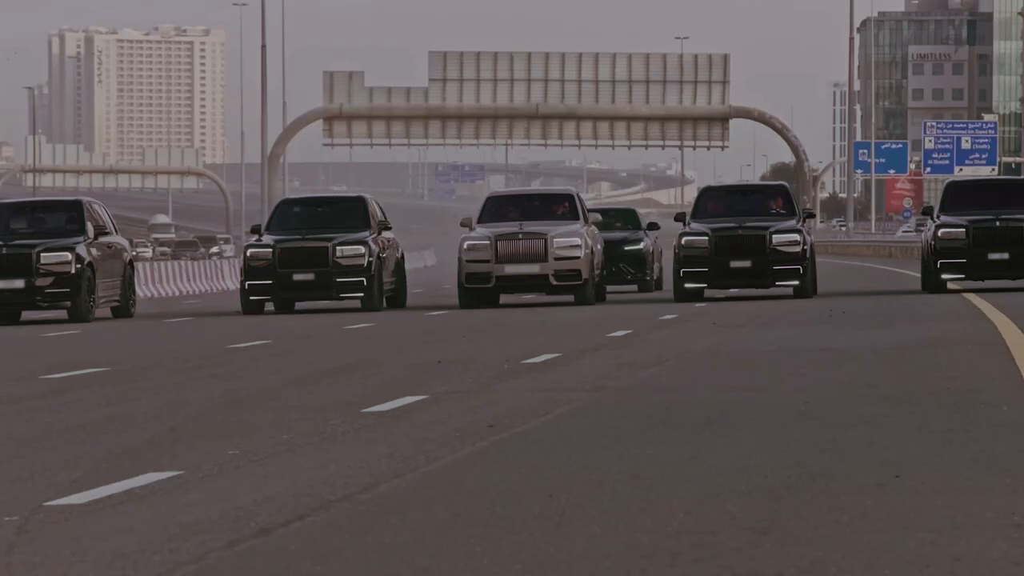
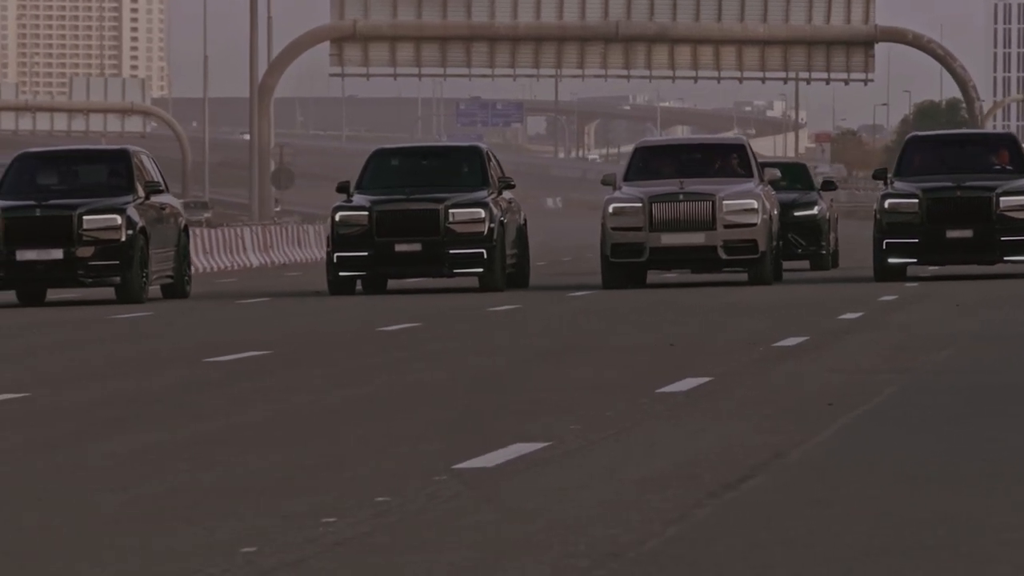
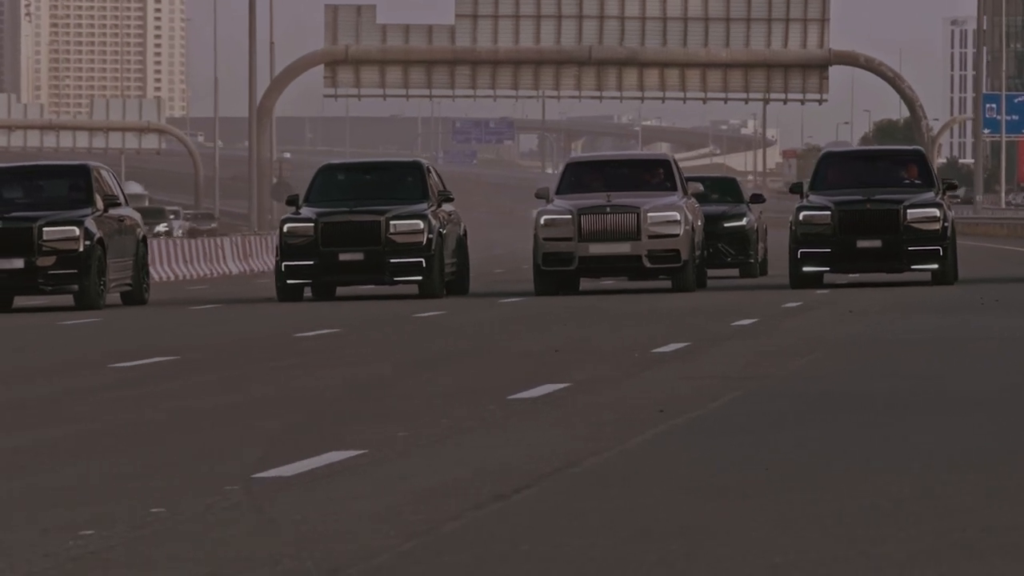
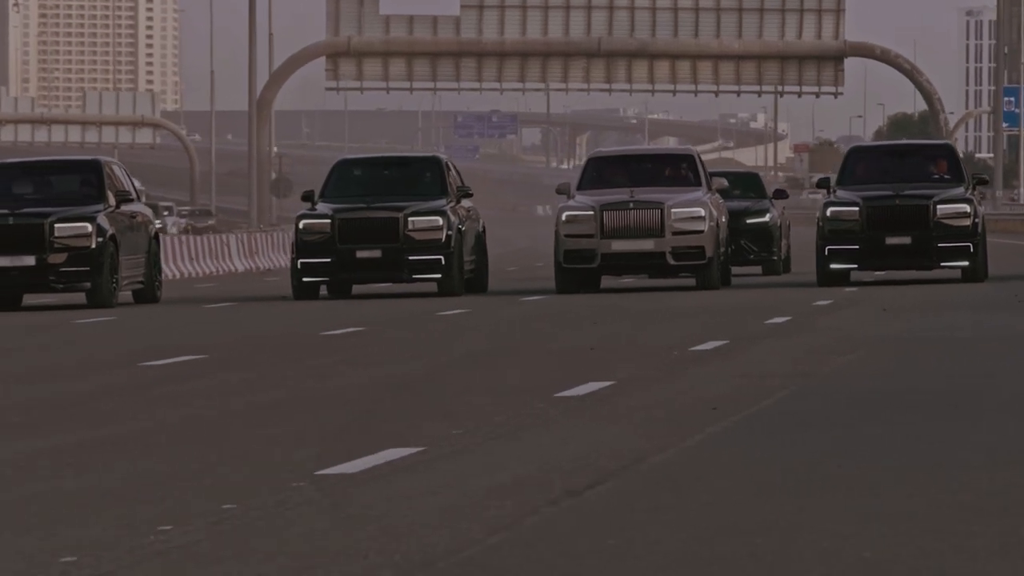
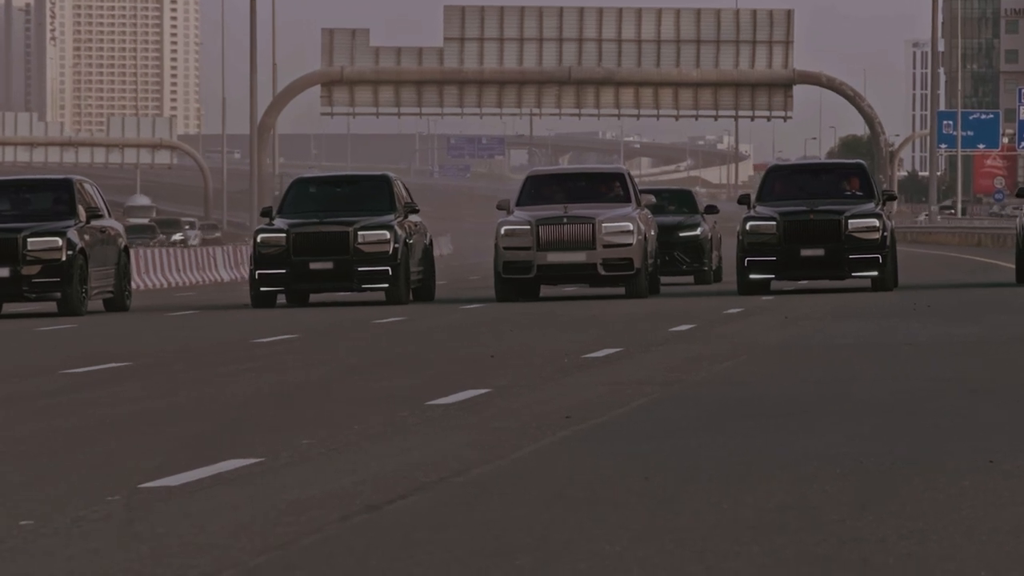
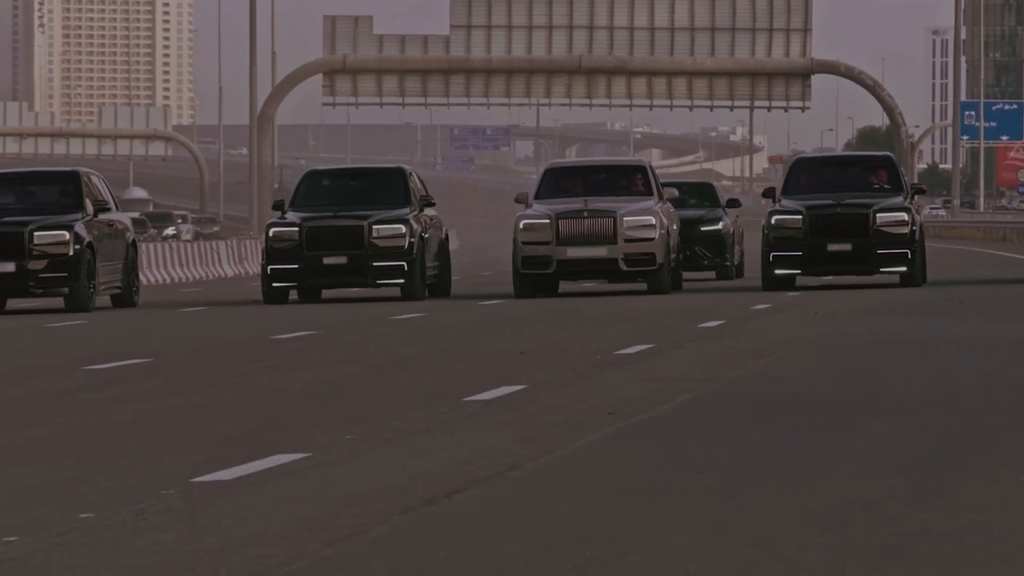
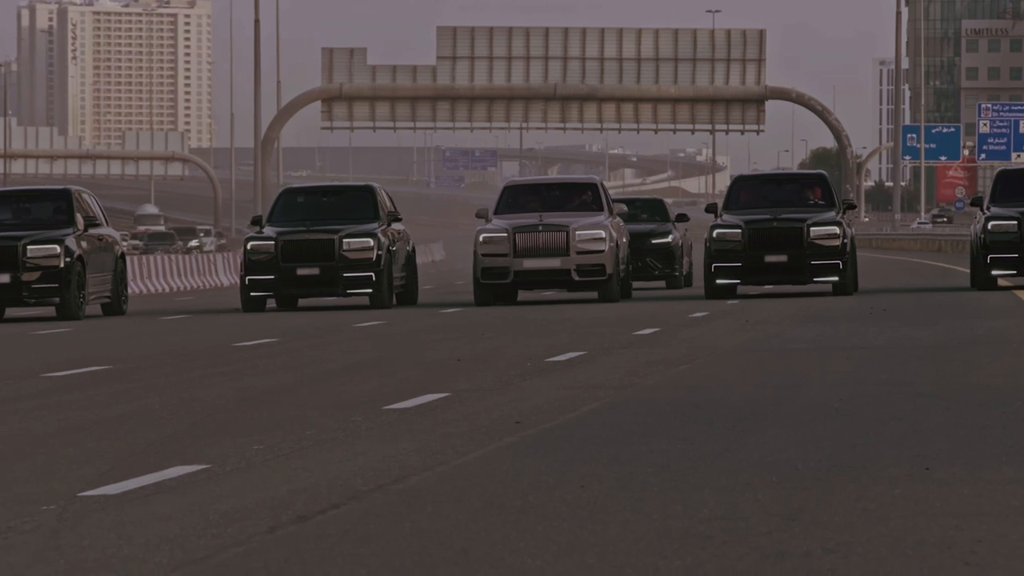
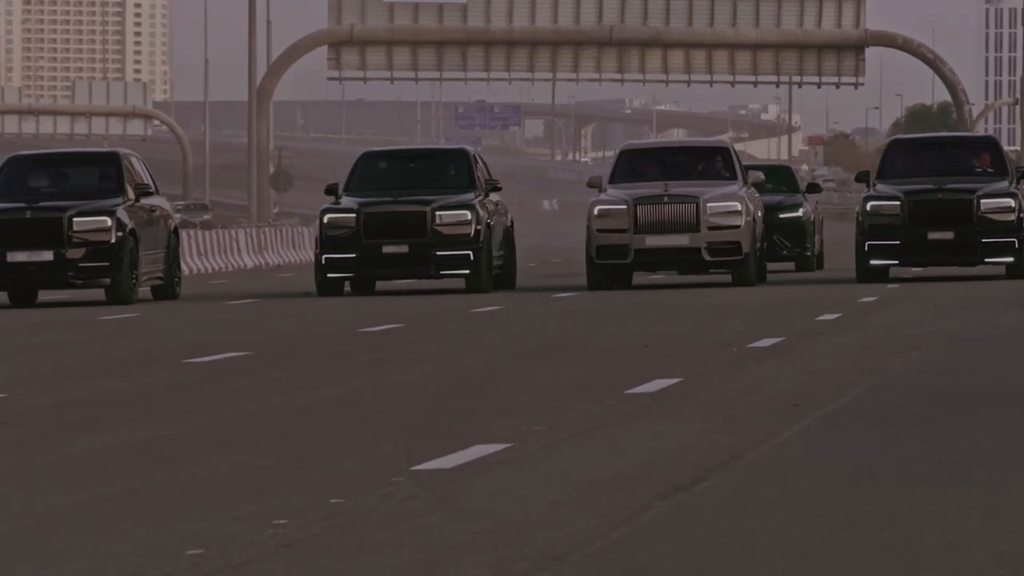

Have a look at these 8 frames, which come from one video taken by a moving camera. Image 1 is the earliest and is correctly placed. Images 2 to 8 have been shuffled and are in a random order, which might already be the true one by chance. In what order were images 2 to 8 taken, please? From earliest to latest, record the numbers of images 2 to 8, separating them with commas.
7, 5, 6, 3, 4, 8, 2
